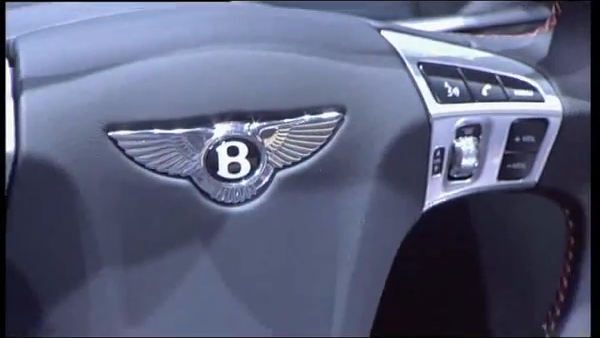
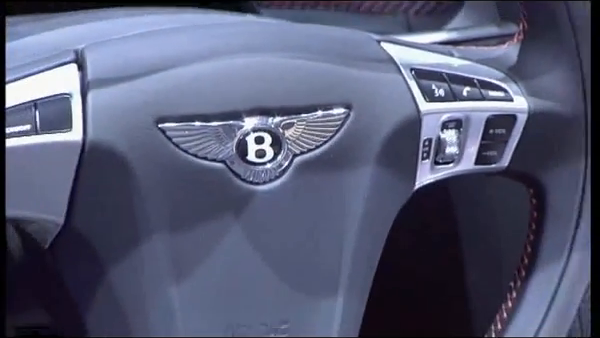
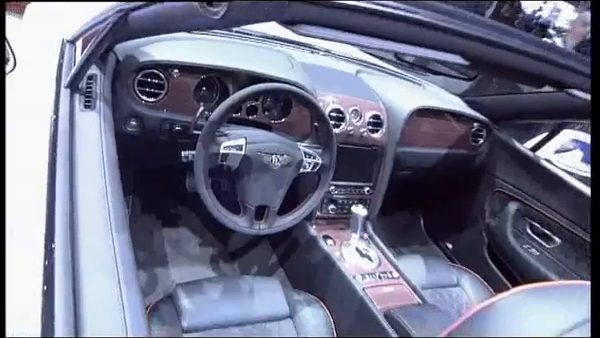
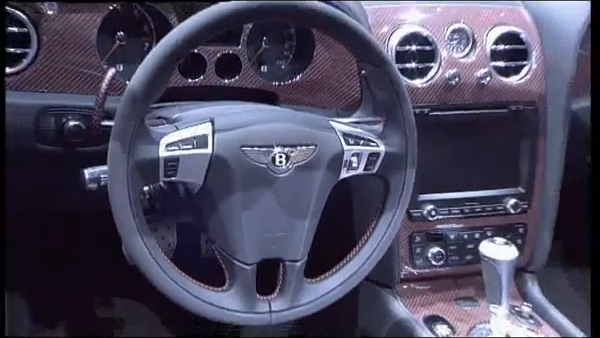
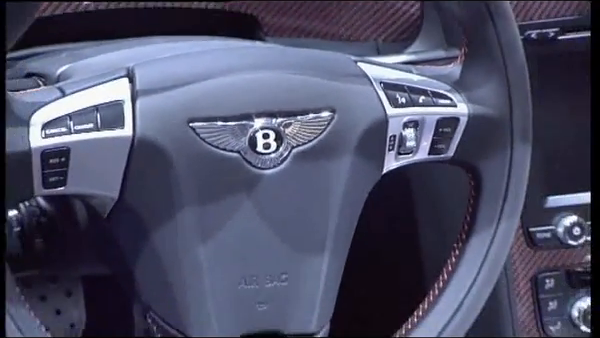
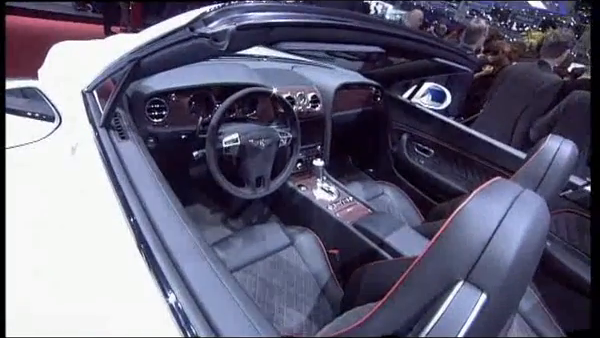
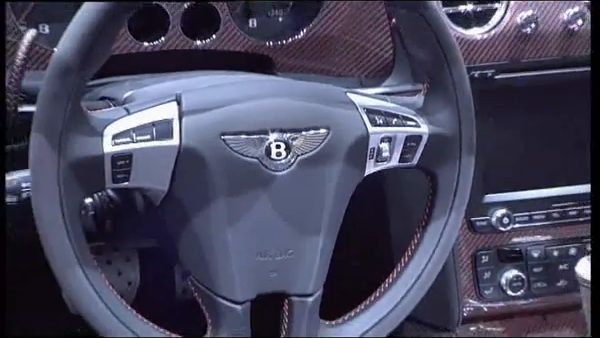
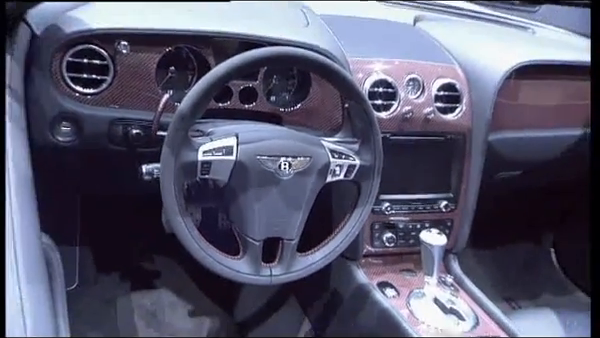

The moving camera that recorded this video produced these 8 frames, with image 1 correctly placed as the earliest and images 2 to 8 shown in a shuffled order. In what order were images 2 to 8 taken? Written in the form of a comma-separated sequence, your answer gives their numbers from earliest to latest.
2, 5, 7, 4, 8, 3, 6
